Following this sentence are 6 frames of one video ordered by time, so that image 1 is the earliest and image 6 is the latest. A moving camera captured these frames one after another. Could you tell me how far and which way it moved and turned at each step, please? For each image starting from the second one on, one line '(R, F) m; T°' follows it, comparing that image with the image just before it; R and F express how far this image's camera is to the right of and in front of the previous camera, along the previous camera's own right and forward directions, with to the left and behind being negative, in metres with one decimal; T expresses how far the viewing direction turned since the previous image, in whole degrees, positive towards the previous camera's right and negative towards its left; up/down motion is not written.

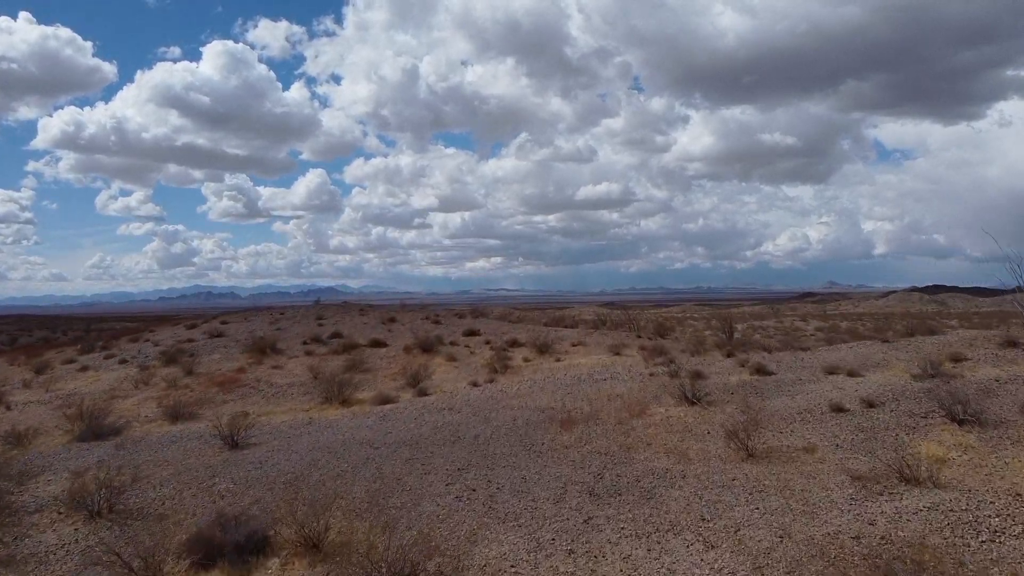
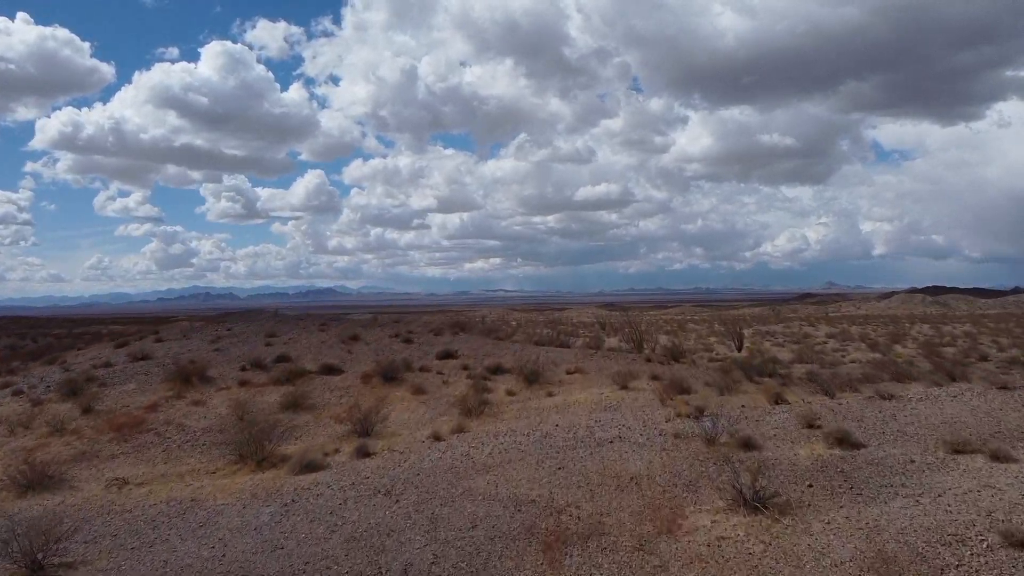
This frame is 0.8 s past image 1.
(+0.4, +3.3) m; 0°
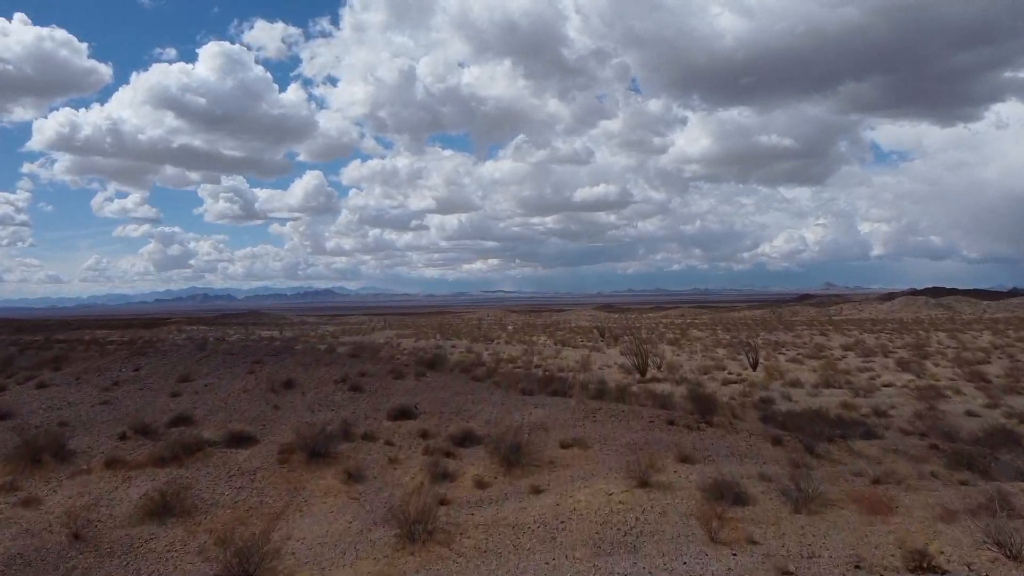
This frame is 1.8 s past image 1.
(+0.4, +4.0) m; 0°
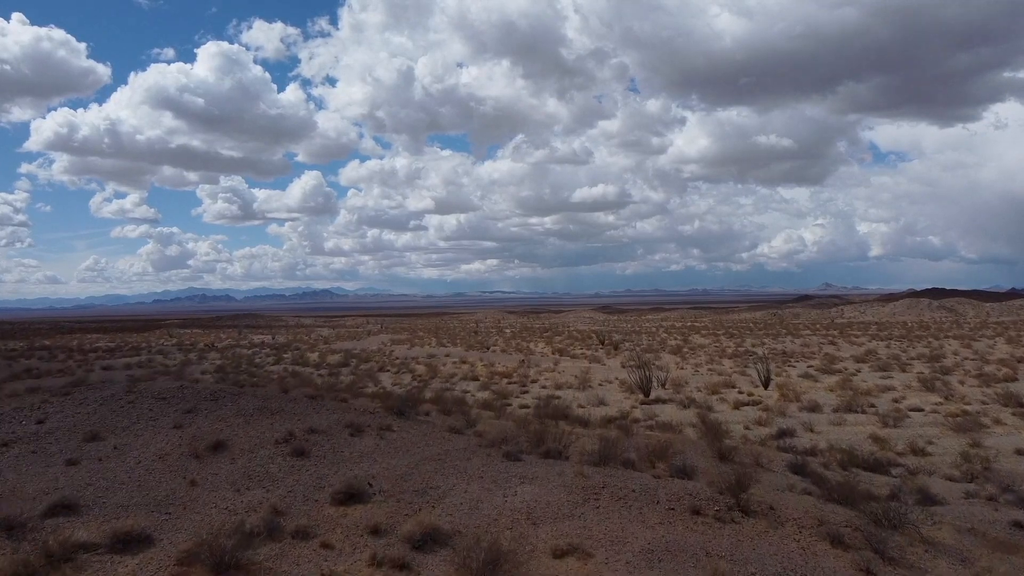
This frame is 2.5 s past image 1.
(+0.3, +2.7) m; 0°
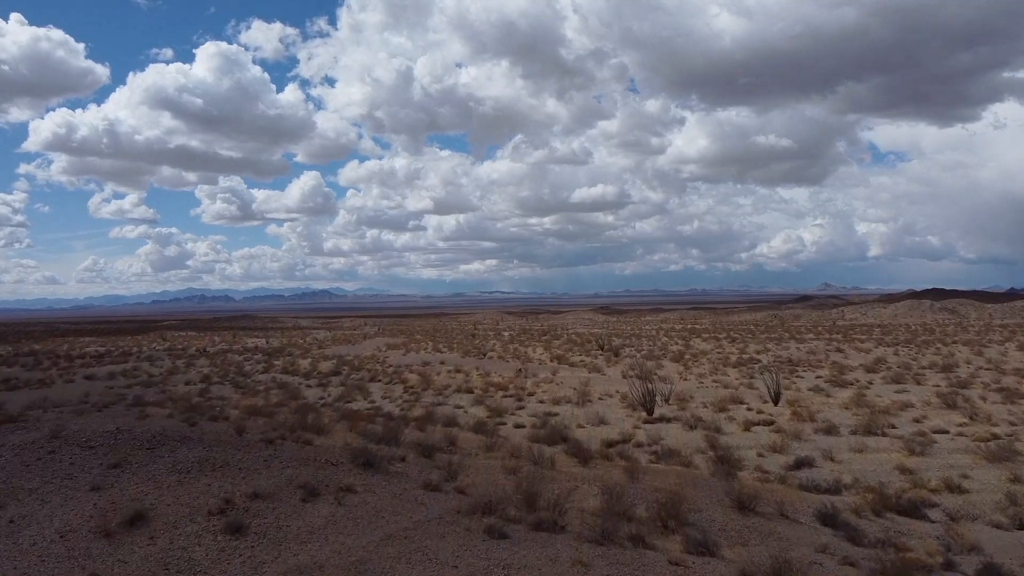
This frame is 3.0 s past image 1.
(+0.2, +2.0) m; 0°
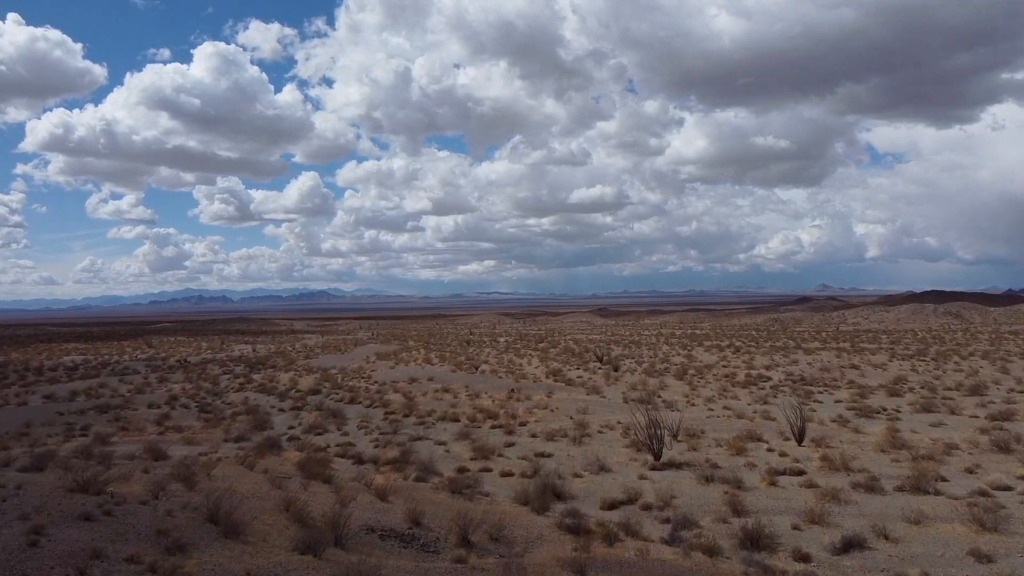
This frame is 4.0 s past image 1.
(+0.5, +4.2) m; 0°
